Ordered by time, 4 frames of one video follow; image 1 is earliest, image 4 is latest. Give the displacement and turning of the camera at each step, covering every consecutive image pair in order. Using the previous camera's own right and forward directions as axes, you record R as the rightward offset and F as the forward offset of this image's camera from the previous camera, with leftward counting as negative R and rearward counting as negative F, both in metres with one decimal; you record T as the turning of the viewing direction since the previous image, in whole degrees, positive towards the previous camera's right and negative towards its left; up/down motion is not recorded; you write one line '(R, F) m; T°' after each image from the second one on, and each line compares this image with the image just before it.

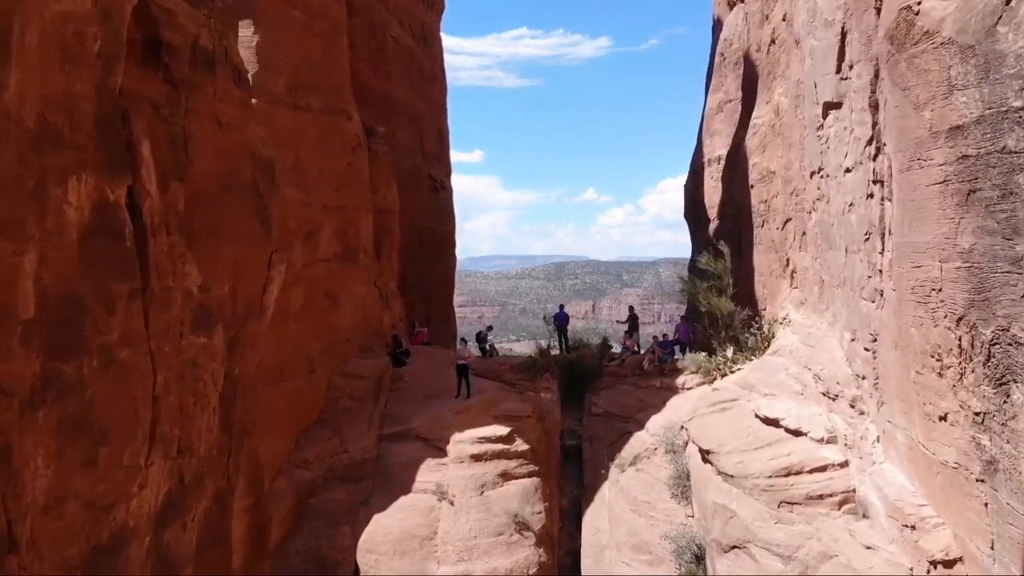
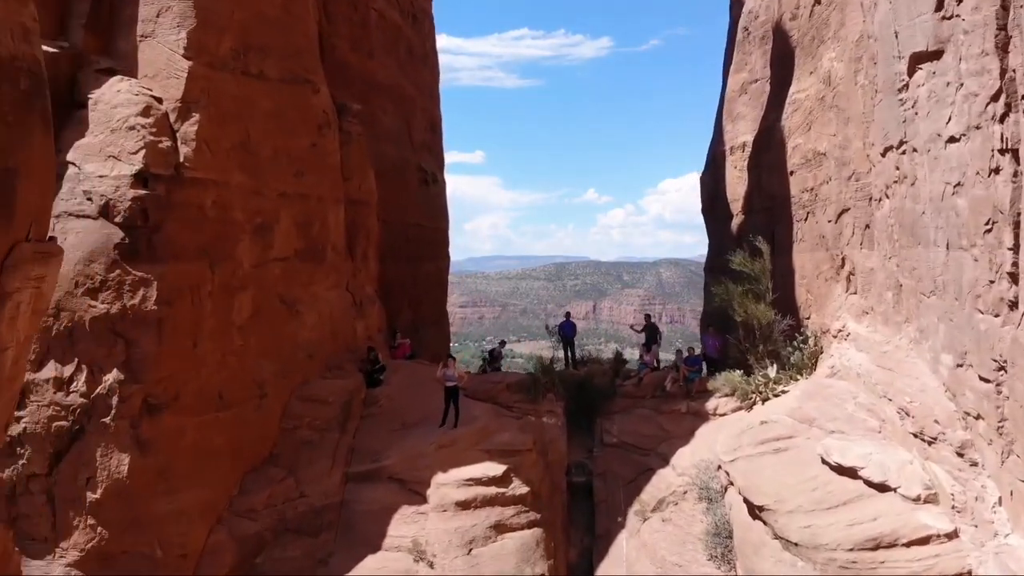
(+0.1, +2.1) m; 0°
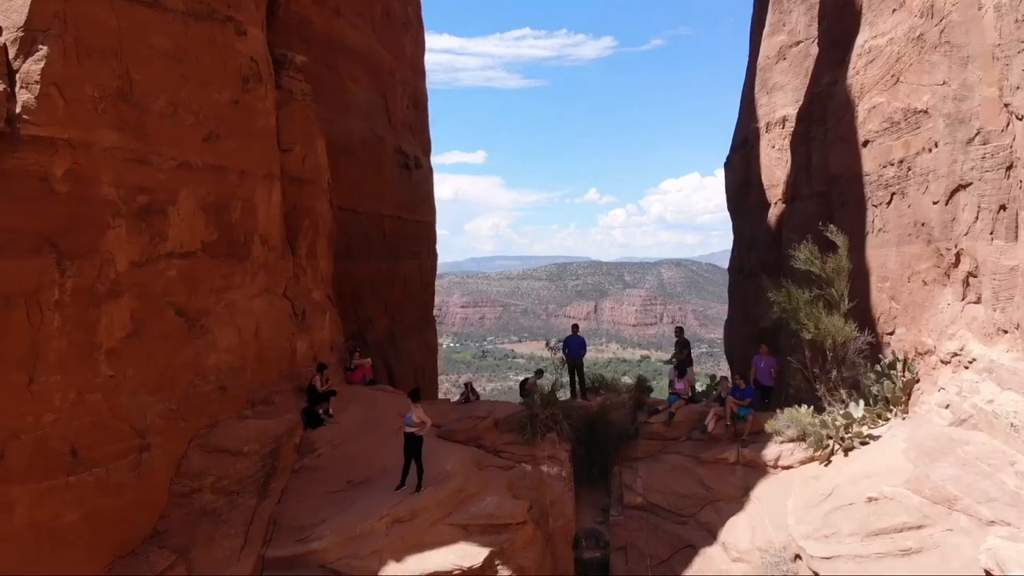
(+0.2, +2.7) m; 0°
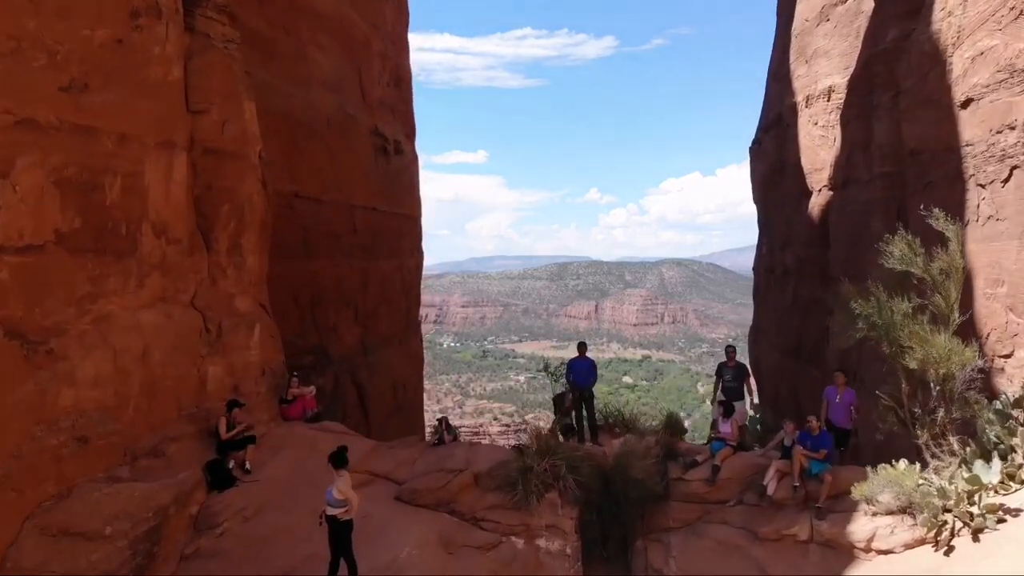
(+0.2, +2.1) m; 0°
